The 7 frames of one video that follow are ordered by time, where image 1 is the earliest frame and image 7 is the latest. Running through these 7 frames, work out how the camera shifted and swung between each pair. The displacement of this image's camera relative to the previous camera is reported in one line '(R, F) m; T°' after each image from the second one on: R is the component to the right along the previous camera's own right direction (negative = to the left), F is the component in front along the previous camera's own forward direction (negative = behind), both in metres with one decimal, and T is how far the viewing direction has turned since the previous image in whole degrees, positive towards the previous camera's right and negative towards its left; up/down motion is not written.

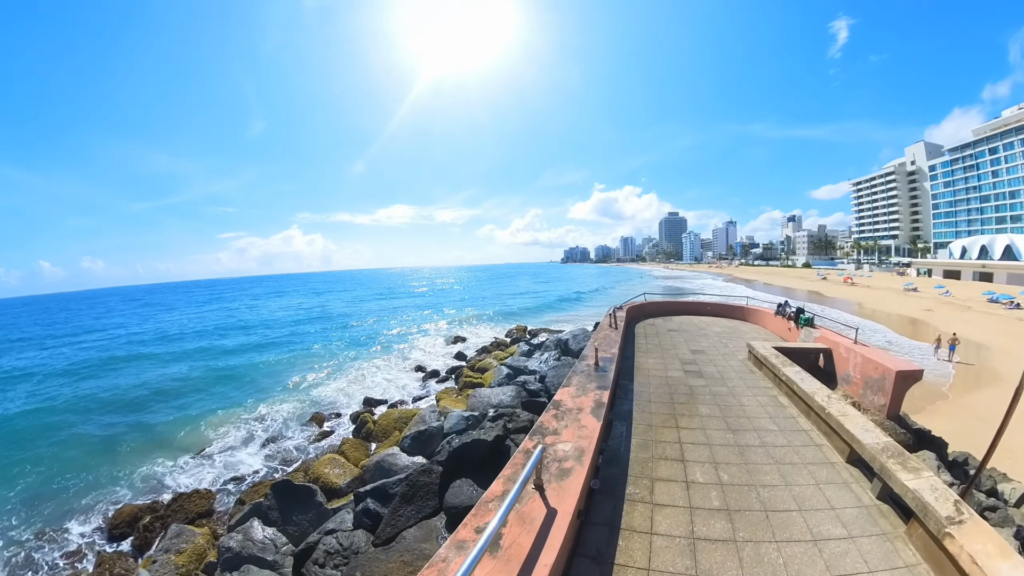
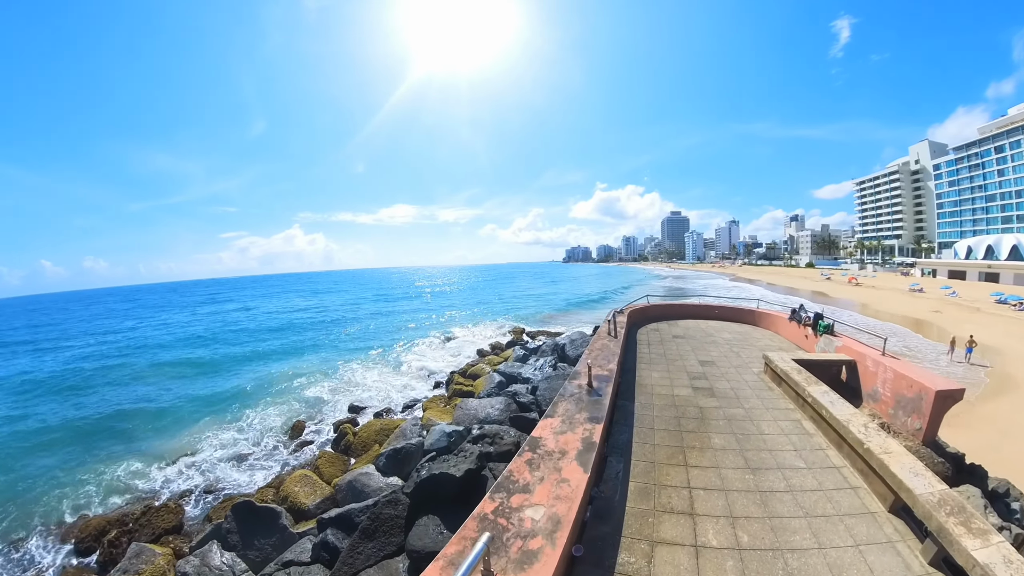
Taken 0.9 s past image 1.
(+0.2, +0.8) m; 0°
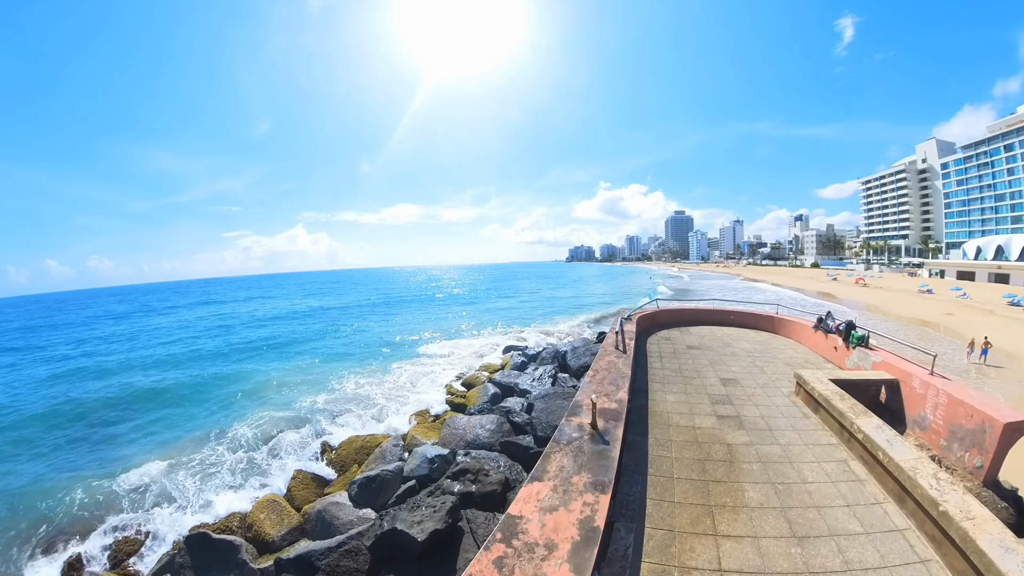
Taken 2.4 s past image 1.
(+0.1, +0.9) m; 0°
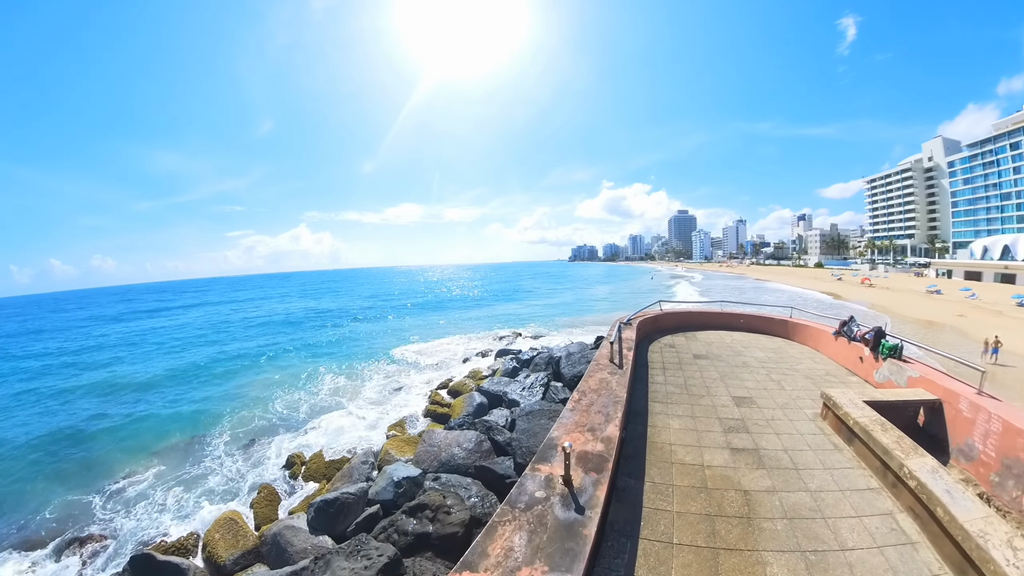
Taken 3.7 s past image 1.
(+0.2, +0.8) m; 0°
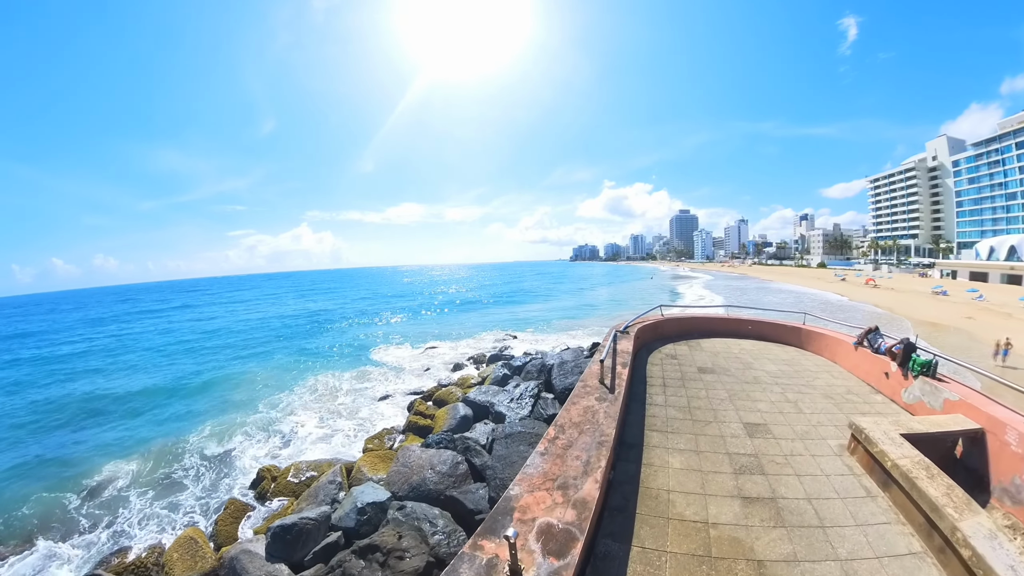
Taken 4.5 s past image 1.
(+0.2, +0.7) m; 0°
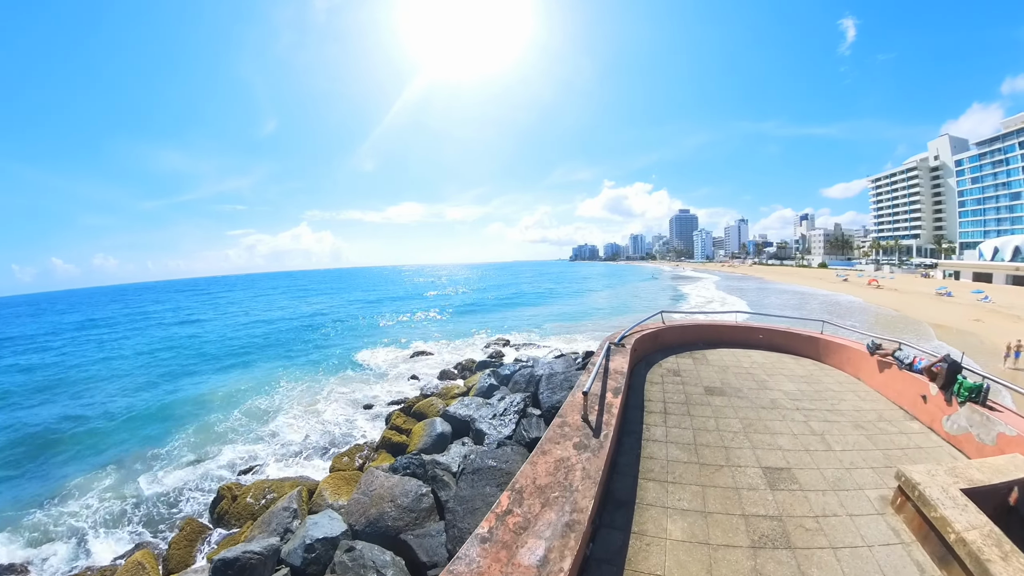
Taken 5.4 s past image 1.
(+0.3, +0.8) m; 0°
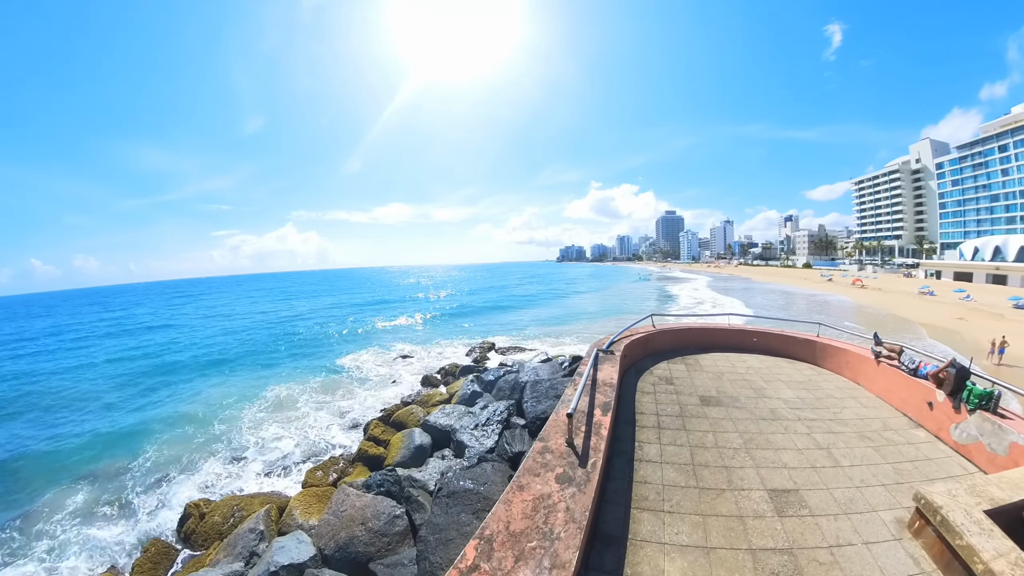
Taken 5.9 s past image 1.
(+0.1, +0.4) m; +1°
